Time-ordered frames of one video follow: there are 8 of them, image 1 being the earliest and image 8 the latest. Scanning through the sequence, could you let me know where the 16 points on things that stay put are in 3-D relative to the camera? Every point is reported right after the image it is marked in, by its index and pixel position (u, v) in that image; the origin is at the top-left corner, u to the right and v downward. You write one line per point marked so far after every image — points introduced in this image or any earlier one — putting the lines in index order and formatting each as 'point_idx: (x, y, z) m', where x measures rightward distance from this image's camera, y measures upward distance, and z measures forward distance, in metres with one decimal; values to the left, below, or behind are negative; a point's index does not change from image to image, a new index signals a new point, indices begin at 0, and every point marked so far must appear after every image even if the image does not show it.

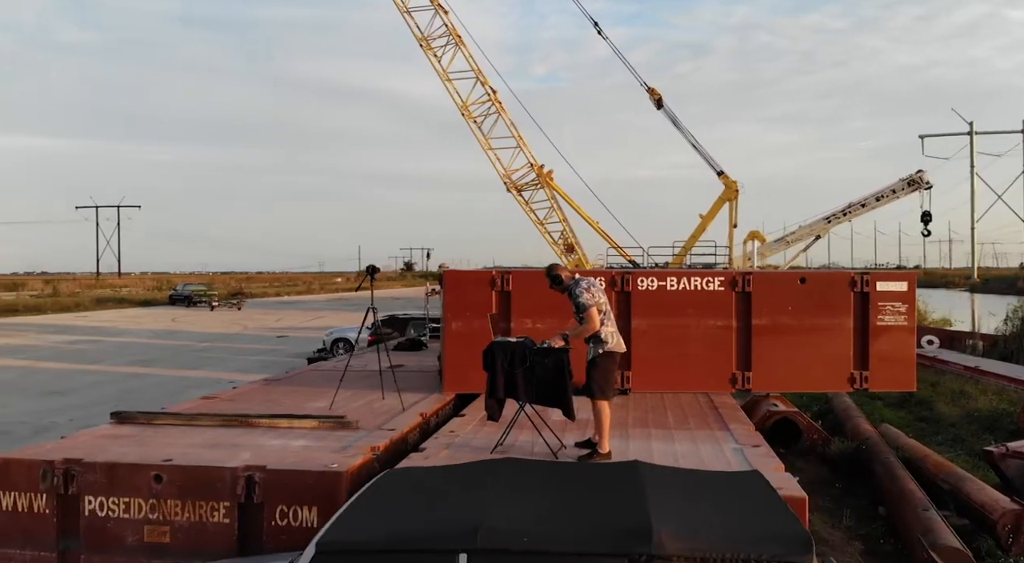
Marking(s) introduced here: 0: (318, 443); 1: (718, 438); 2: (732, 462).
0: (-1.2, -1.0, +5.3) m
1: (+1.4, -1.1, +5.7) m
2: (+1.4, -1.1, +5.1) m
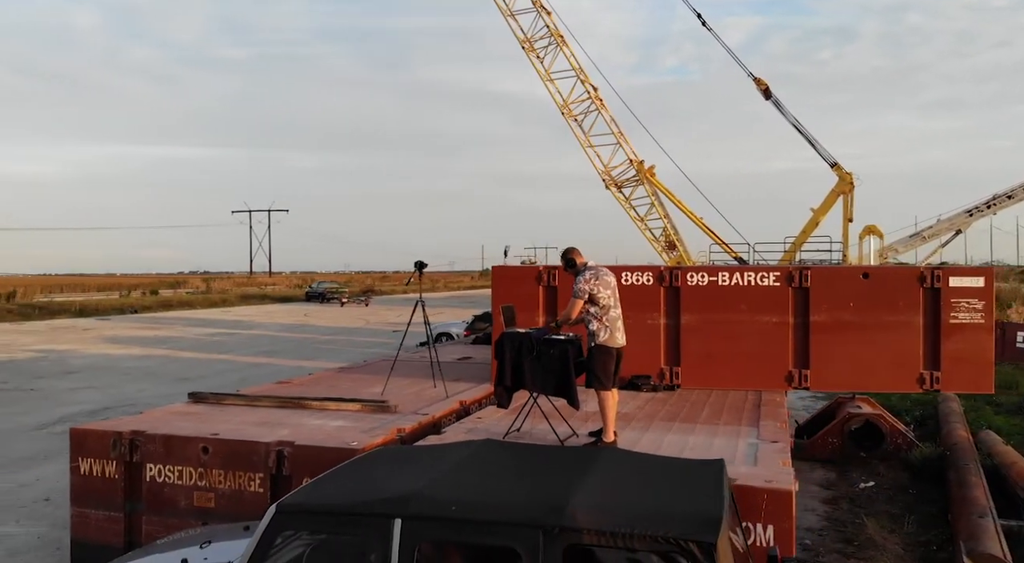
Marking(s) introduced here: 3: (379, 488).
0: (-1.1, -1.0, +5.8) m
1: (+1.6, -1.1, +5.7) m
2: (+1.4, -1.1, +5.1) m
3: (-0.6, -0.9, +3.6) m
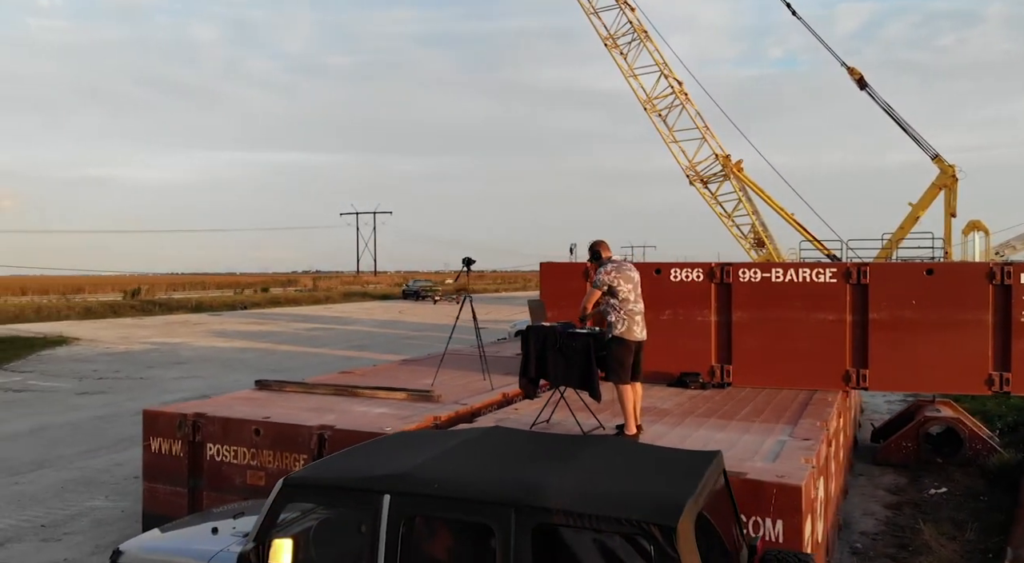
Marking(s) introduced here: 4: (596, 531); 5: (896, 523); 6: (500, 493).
0: (-0.9, -1.0, +6.1) m
1: (+1.8, -1.0, +5.7) m
2: (+1.5, -1.1, +5.1) m
3: (-0.6, -0.8, +3.8) m
4: (+0.3, -1.0, +3.2) m
5: (+3.3, -2.1, +7.2) m
6: (0.0, -0.9, +3.4) m
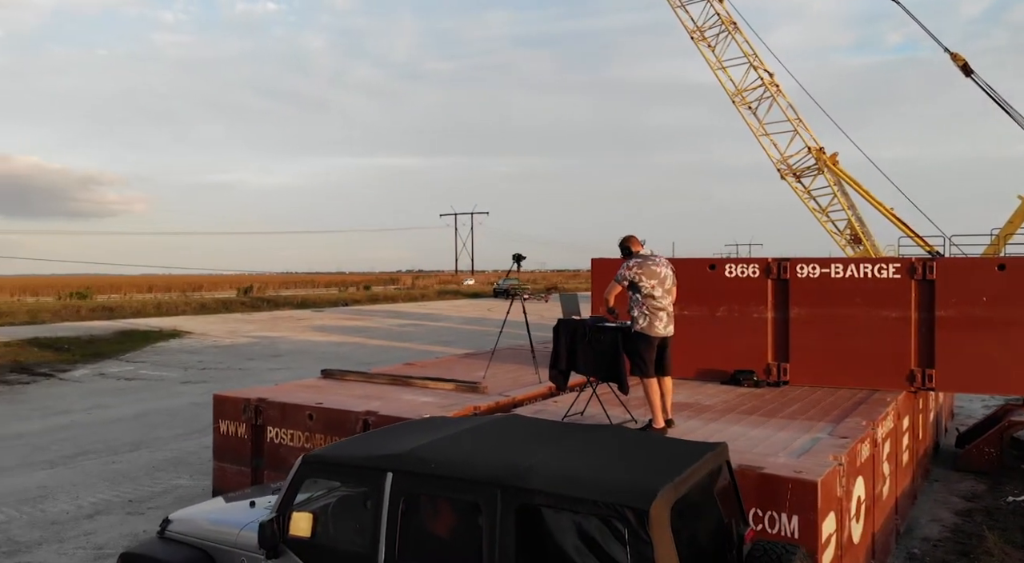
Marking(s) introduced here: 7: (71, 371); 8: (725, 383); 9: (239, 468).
0: (-0.6, -0.9, +6.3) m
1: (+2.0, -1.0, +5.6) m
2: (+1.7, -1.0, +5.1) m
3: (-0.6, -0.8, +4.1) m
4: (+0.3, -0.9, +3.3) m
5: (+3.8, -2.1, +6.9) m
6: (-0.1, -0.8, +3.6) m
7: (-7.5, -1.5, +13.9) m
8: (+1.9, -0.9, +7.5) m
9: (-2.2, -1.5, +6.6) m
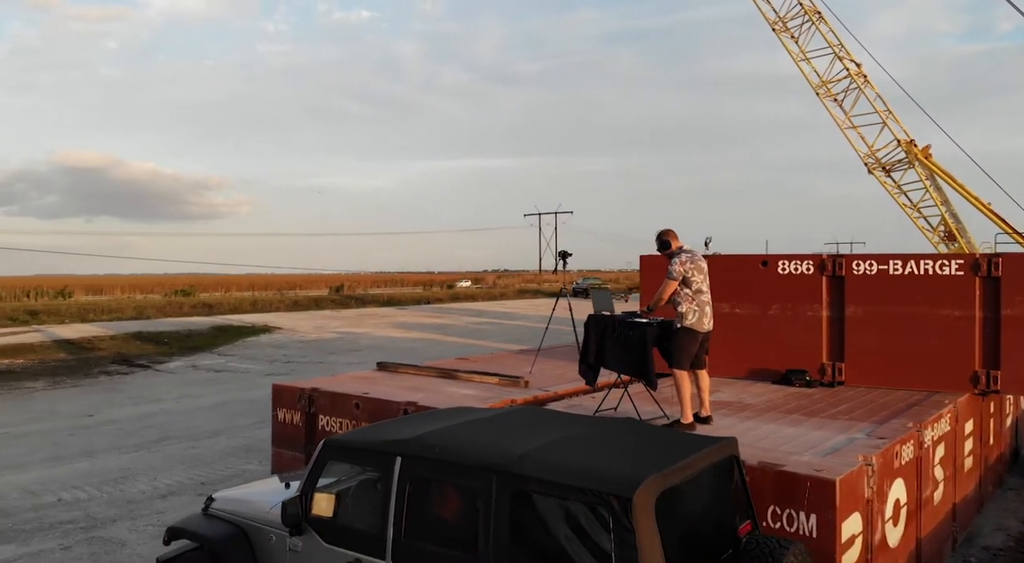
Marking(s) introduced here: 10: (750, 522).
0: (-0.3, -0.9, +6.5) m
1: (+2.2, -1.0, +5.4) m
2: (+1.8, -1.0, +5.0) m
3: (-0.5, -0.8, +4.2) m
4: (+0.2, -0.9, +3.4) m
5: (+4.1, -2.0, +6.5) m
6: (-0.1, -0.8, +3.7) m
7: (-6.2, -1.4, +14.8) m
8: (+2.4, -0.9, +7.4) m
9: (-1.8, -1.5, +6.9) m
10: (+1.1, -1.1, +3.9) m
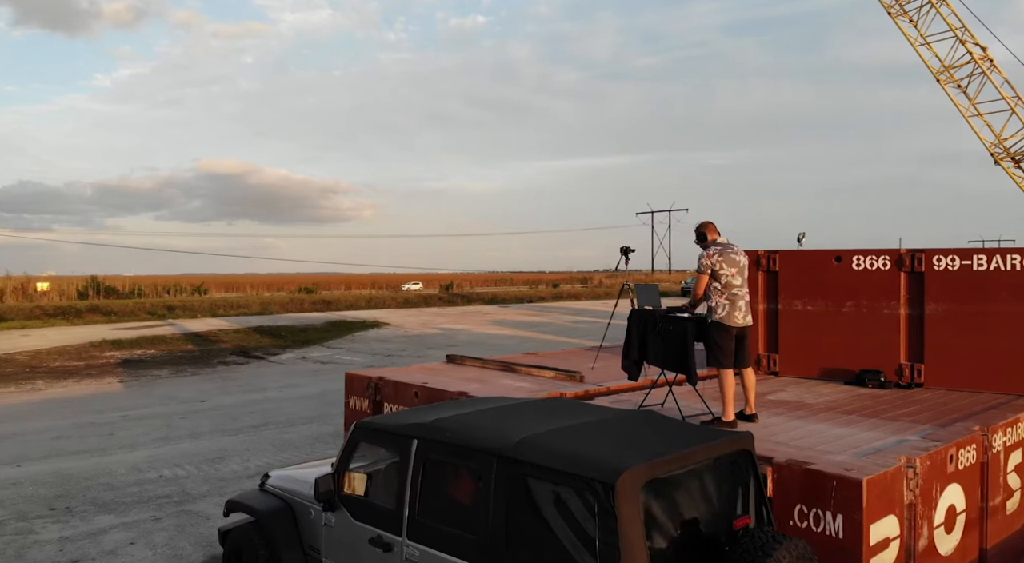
0: (+0.2, -0.8, +6.6) m
1: (+2.5, -0.9, +5.2) m
2: (+2.0, -1.0, +4.8) m
3: (-0.4, -0.7, +4.4) m
4: (+0.2, -0.9, +3.5) m
5: (+4.5, -2.0, +6.0) m
6: (-0.1, -0.8, +3.8) m
7: (-4.5, -1.4, +15.8) m
8: (+2.9, -0.9, +7.1) m
9: (-1.3, -1.4, +7.3) m
10: (+1.1, -1.1, +3.9) m
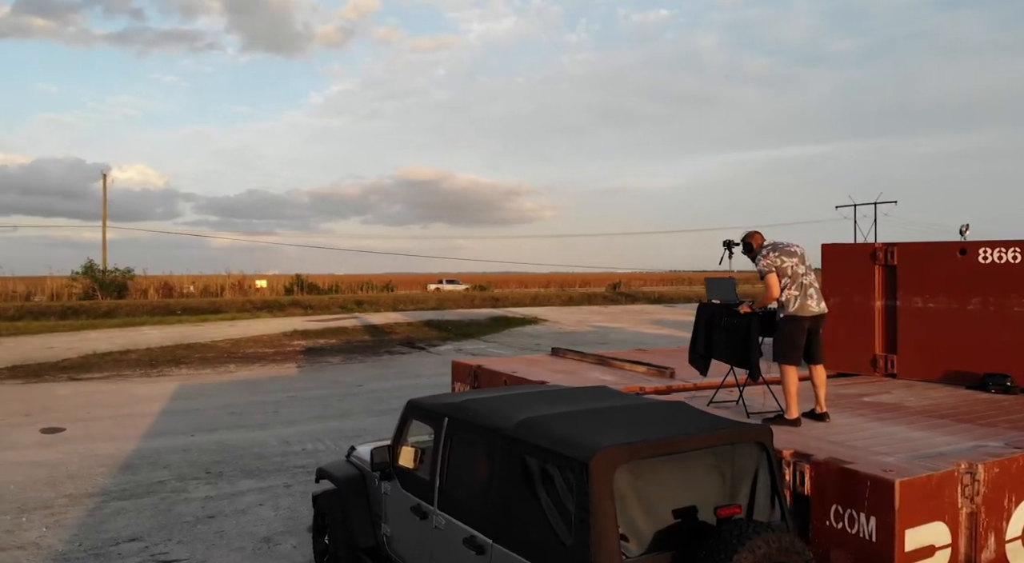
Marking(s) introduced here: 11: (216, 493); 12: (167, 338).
0: (+0.9, -0.8, +6.7) m
1: (+2.8, -0.9, +4.8) m
2: (+2.2, -0.9, +4.5) m
3: (-0.2, -0.7, +4.7) m
4: (+0.1, -0.8, +3.7) m
5: (+4.9, -2.0, +5.0) m
6: (-0.1, -0.7, +4.1) m
7: (-1.4, -1.3, +16.7) m
8: (+3.6, -0.8, +6.5) m
9: (-0.4, -1.3, +7.7) m
10: (+1.1, -1.0, +3.8) m
11: (-2.7, -1.9, +7.5) m
12: (-7.3, -1.2, +17.4) m
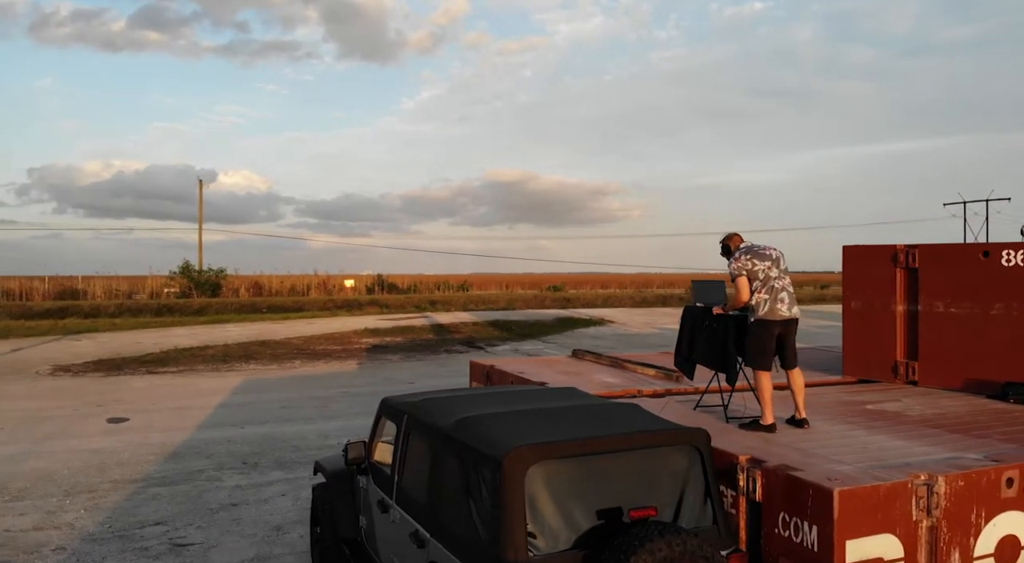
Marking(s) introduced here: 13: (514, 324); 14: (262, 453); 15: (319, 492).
0: (+0.9, -0.8, +6.7) m
1: (+2.5, -0.9, +4.5) m
2: (+2.0, -0.9, +4.3) m
3: (-0.5, -0.7, +4.9) m
4: (-0.2, -0.8, +3.8) m
5: (+4.7, -2.0, +4.5) m
6: (-0.3, -0.7, +4.2) m
7: (-0.2, -1.3, +16.9) m
8: (+3.6, -0.9, +6.1) m
9: (-0.3, -1.4, +7.8) m
10: (+0.8, -1.1, +3.8) m
11: (-2.6, -1.9, +7.9) m
12: (-5.9, -1.2, +18.3) m
13: (+0.1, -1.1, +19.9) m
14: (-2.7, -1.9, +9.0) m
15: (-1.4, -1.5, +5.8) m
